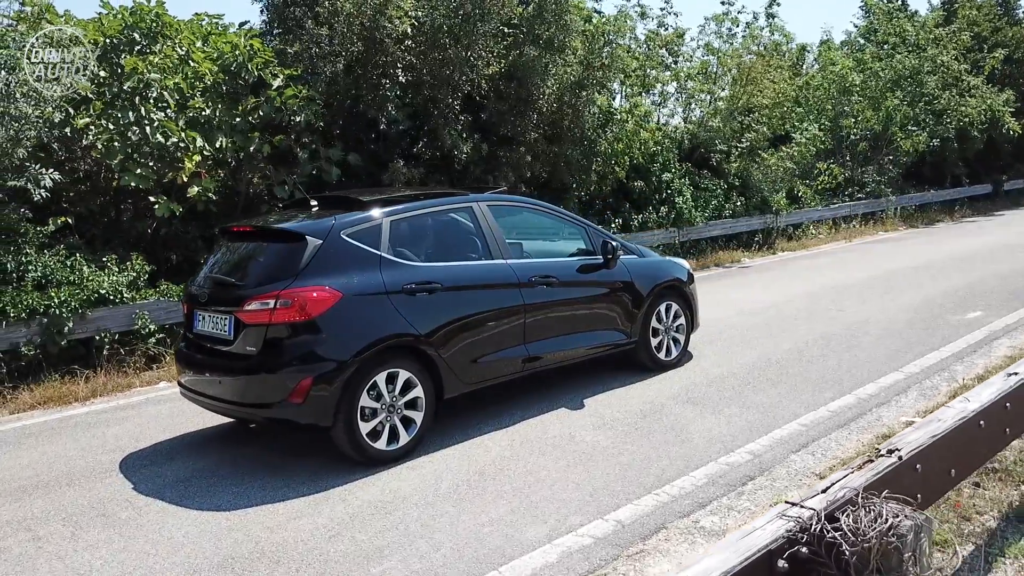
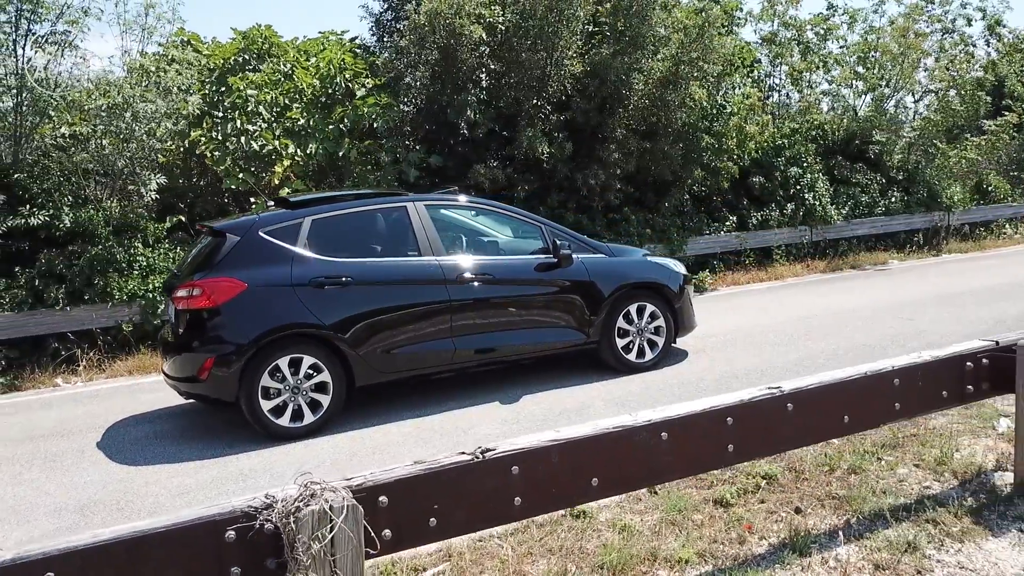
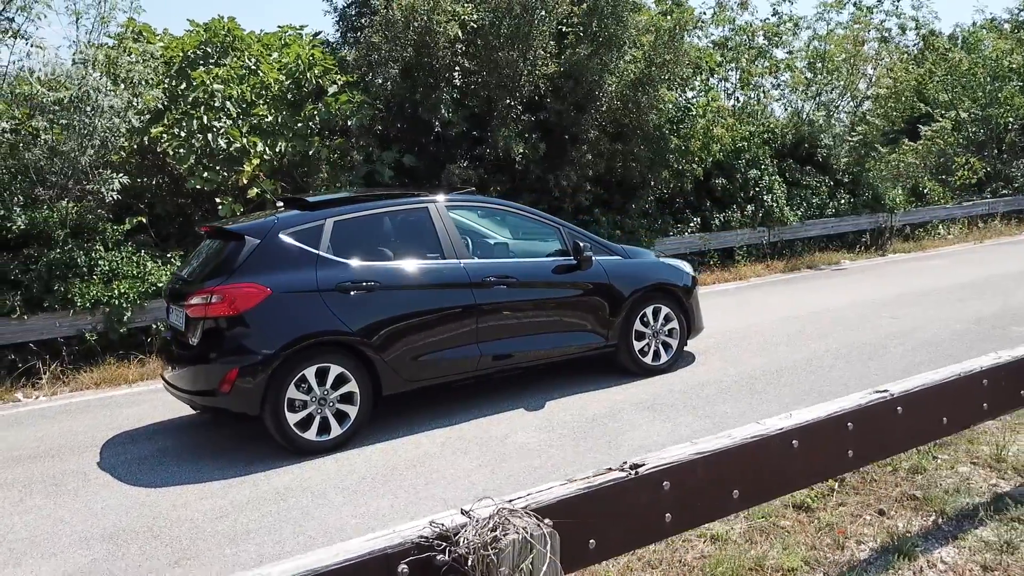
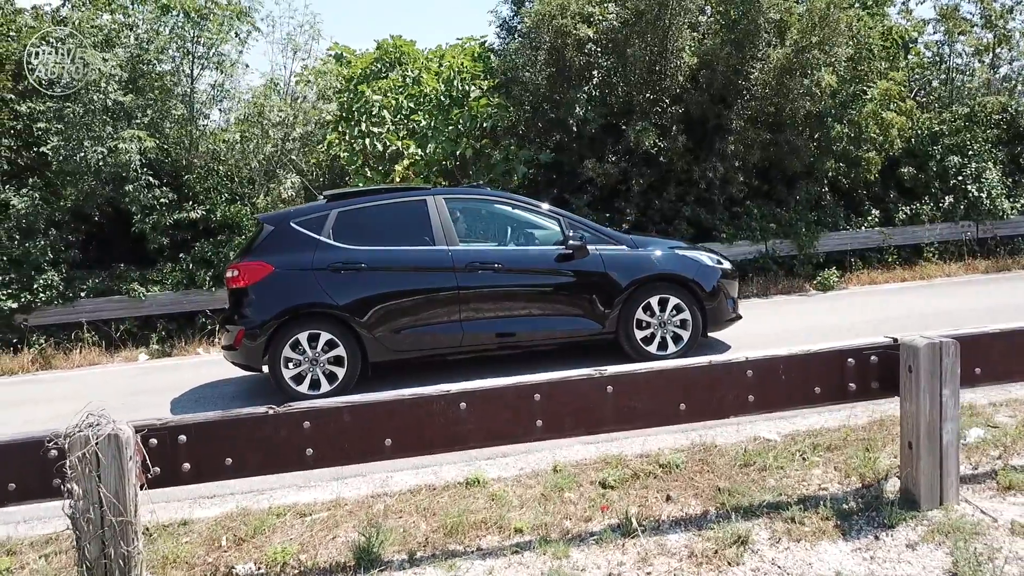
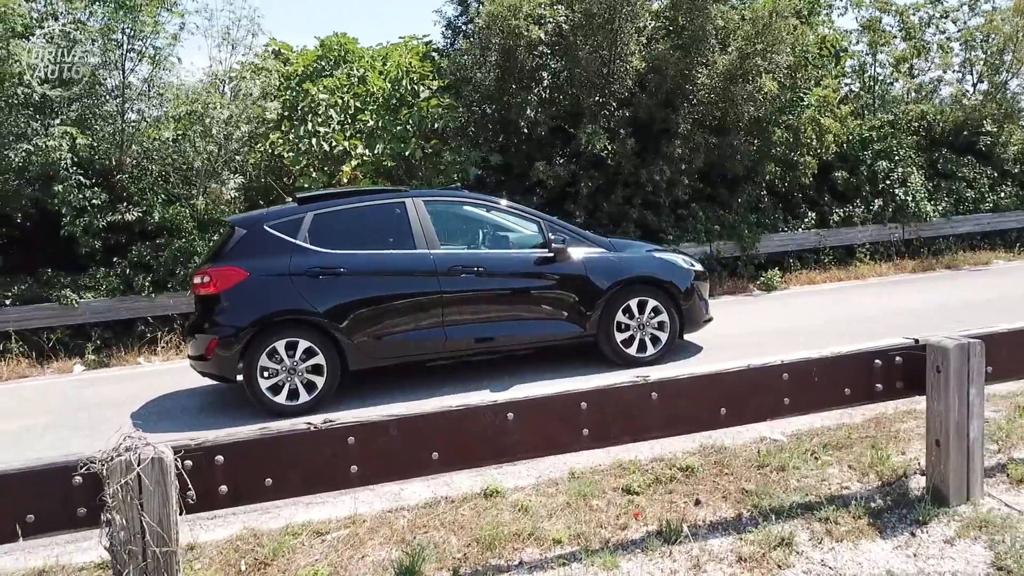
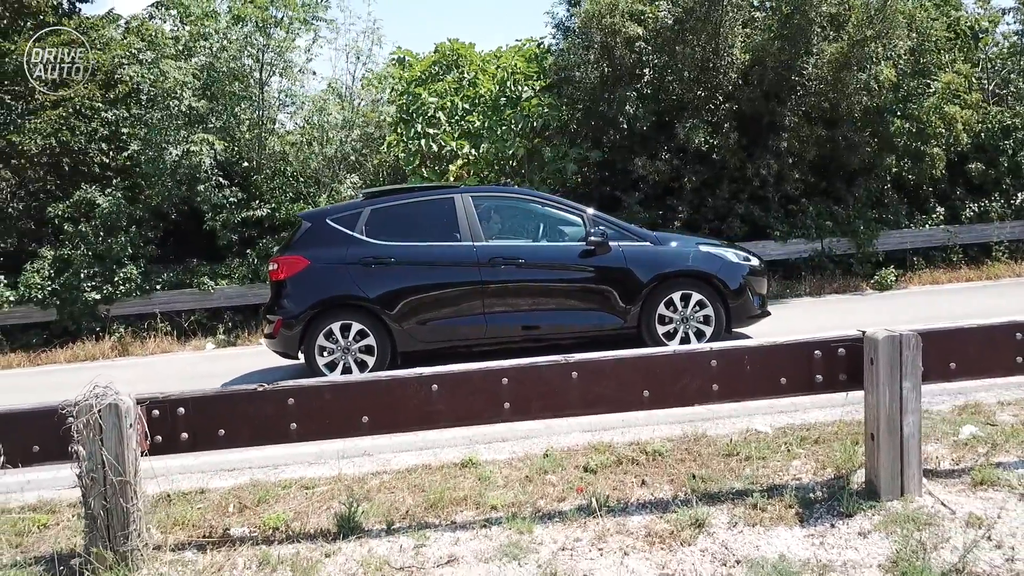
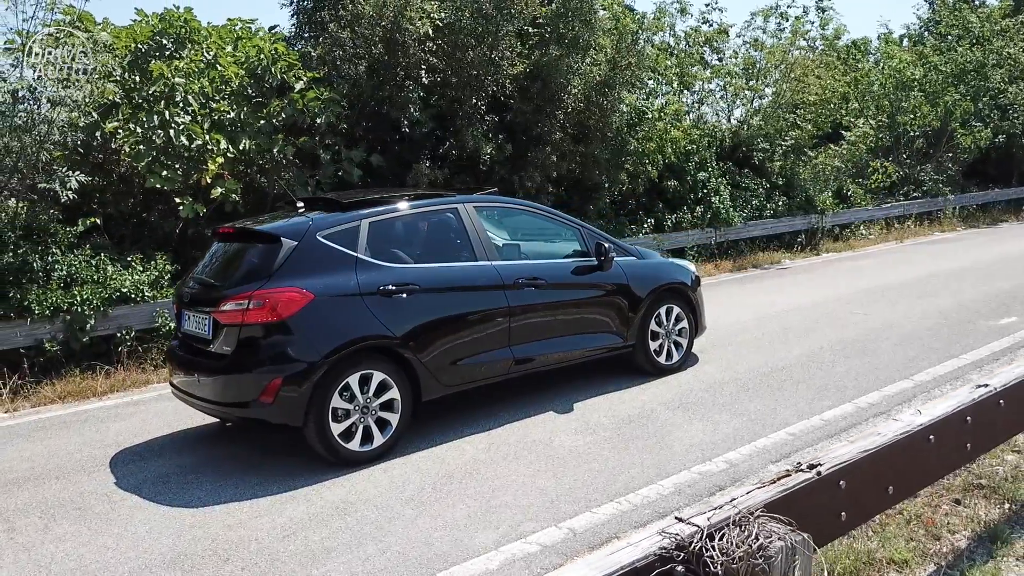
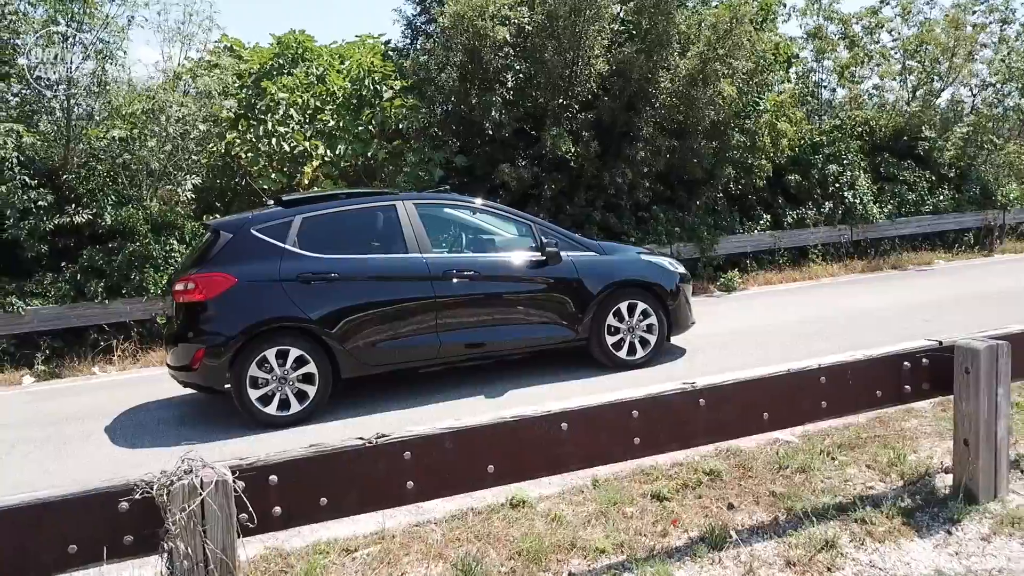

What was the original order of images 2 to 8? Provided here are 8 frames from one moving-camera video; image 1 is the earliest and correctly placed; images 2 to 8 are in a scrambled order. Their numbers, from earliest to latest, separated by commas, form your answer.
7, 3, 2, 8, 5, 4, 6
